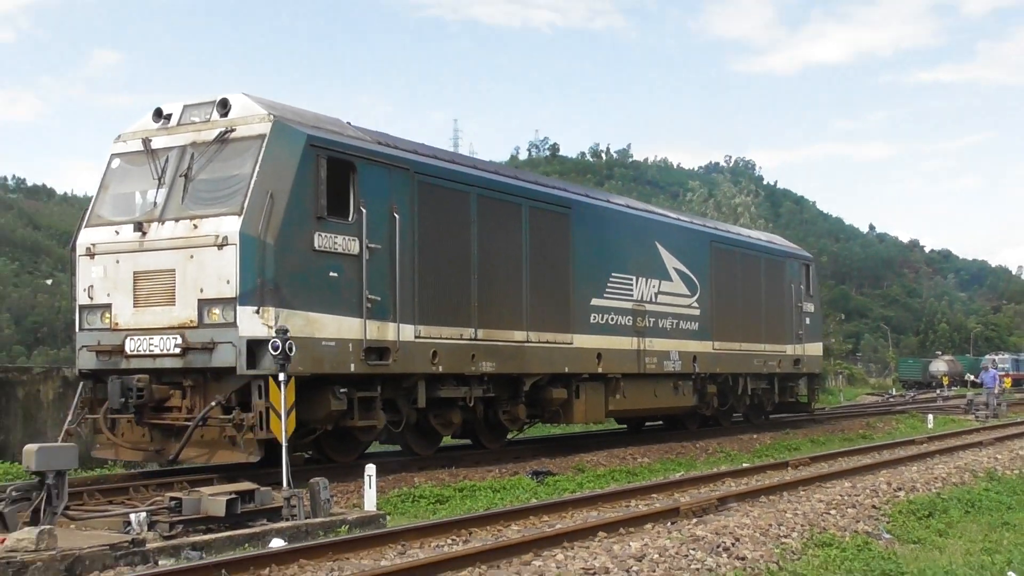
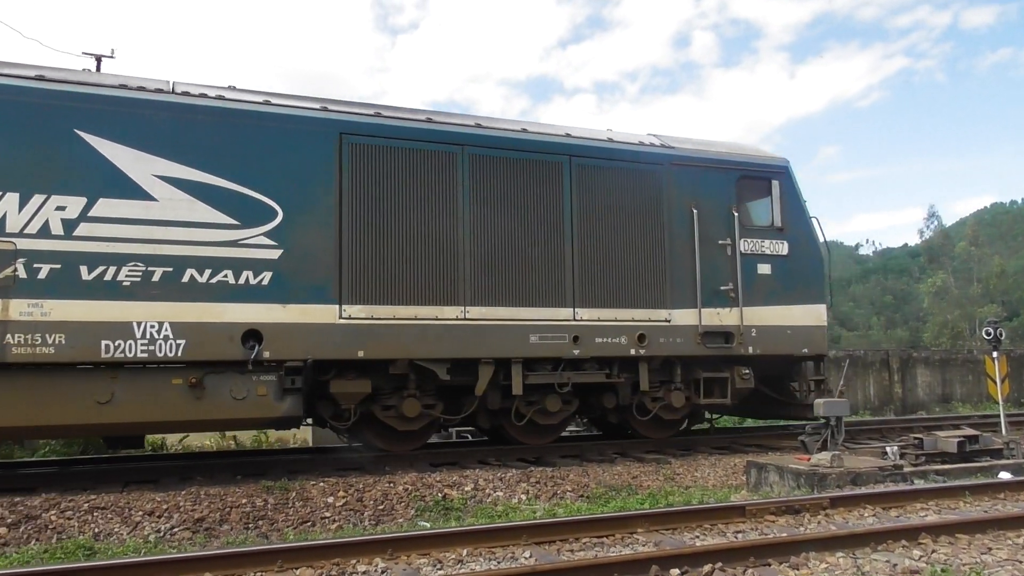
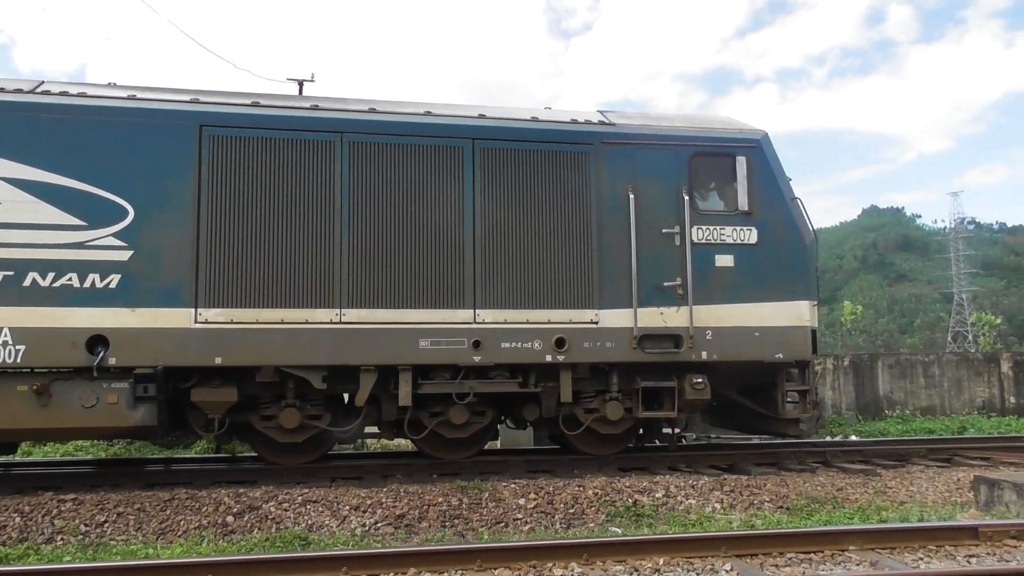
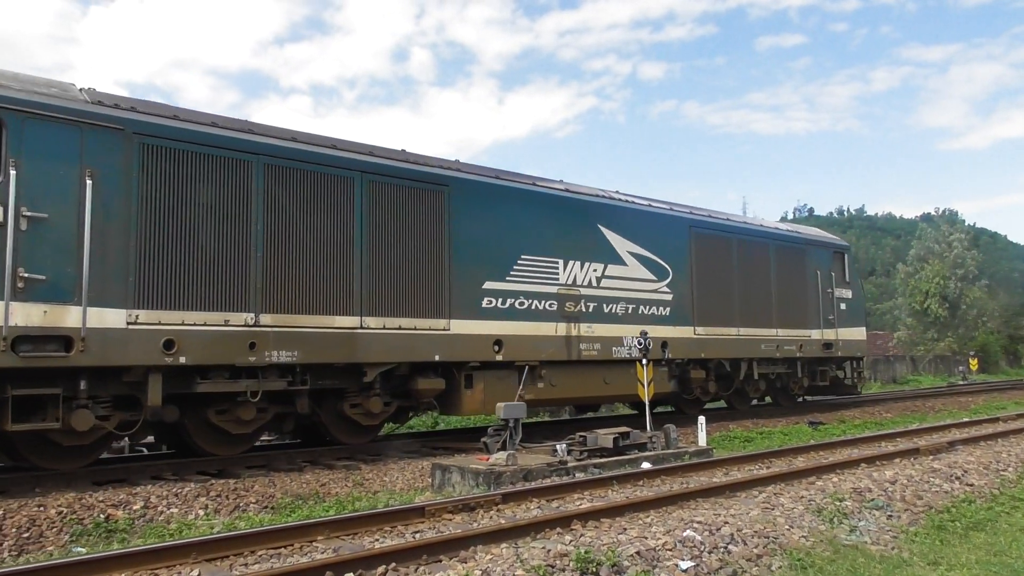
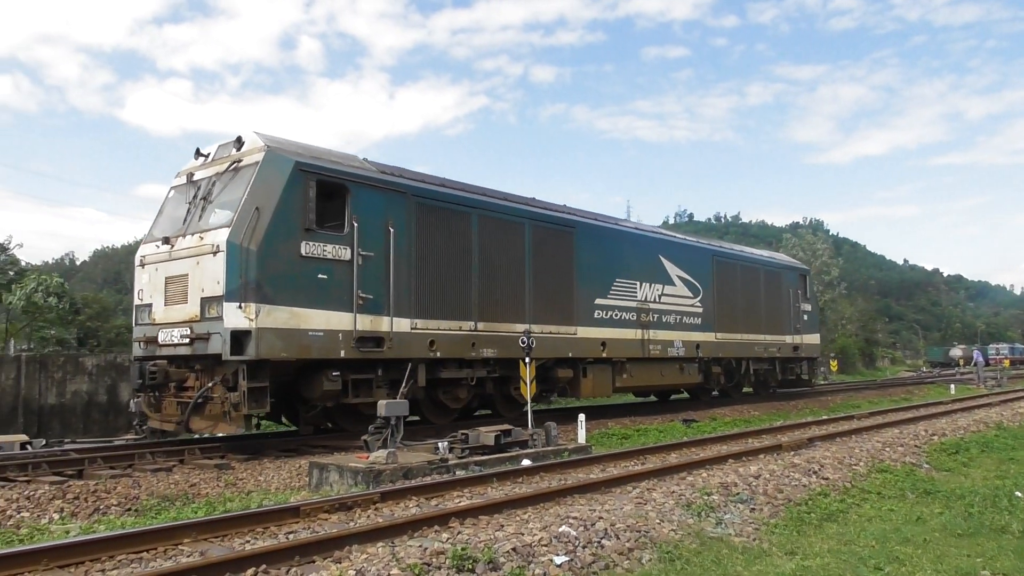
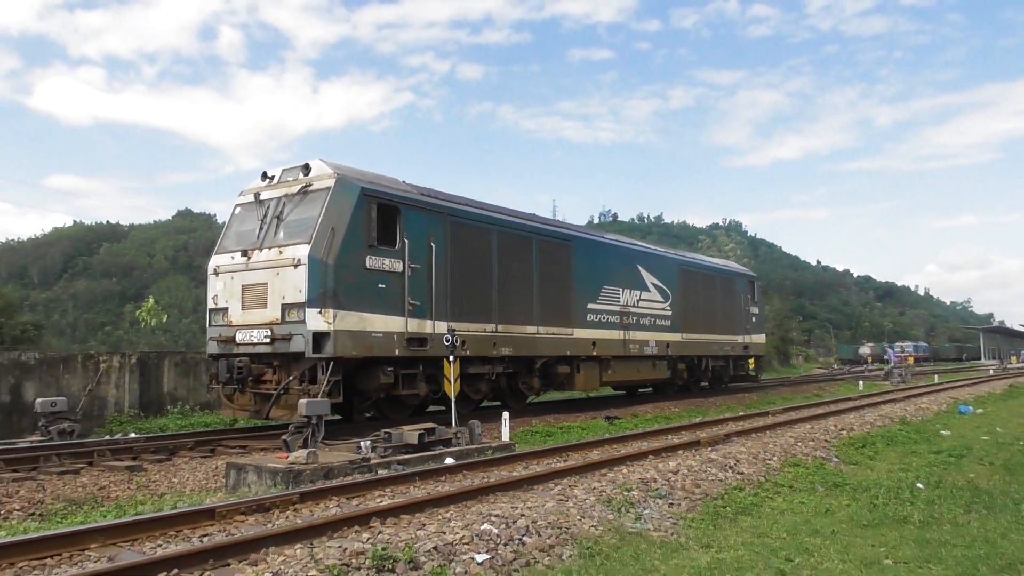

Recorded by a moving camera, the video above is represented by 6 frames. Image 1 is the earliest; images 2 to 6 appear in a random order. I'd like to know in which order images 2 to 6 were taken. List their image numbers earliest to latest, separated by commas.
6, 5, 4, 2, 3
